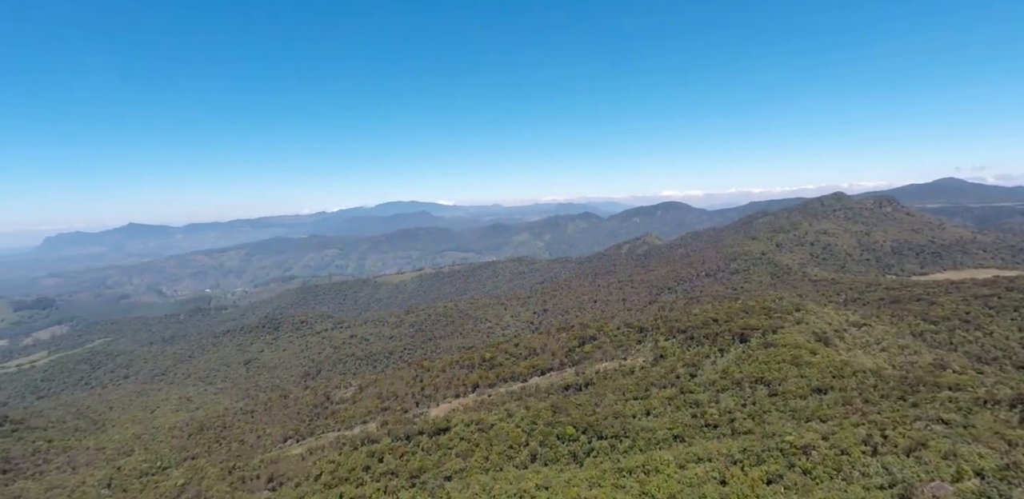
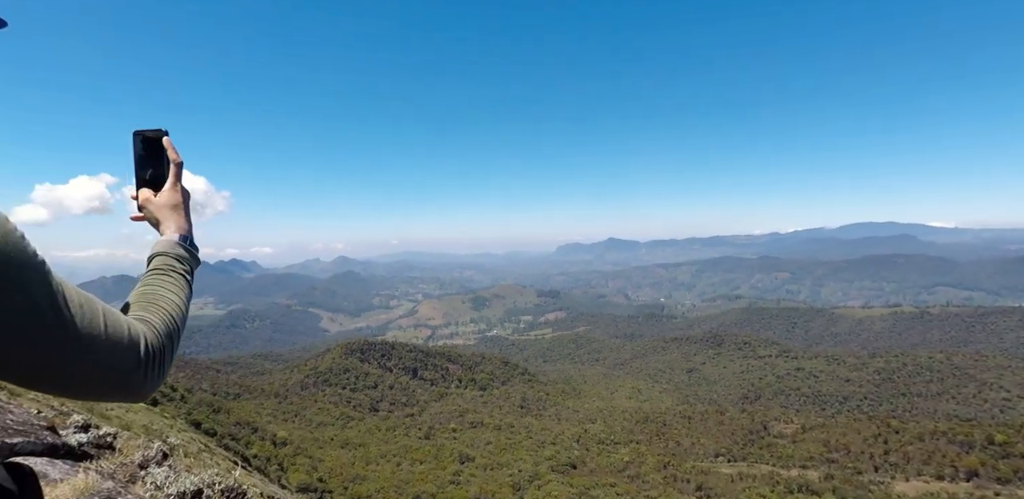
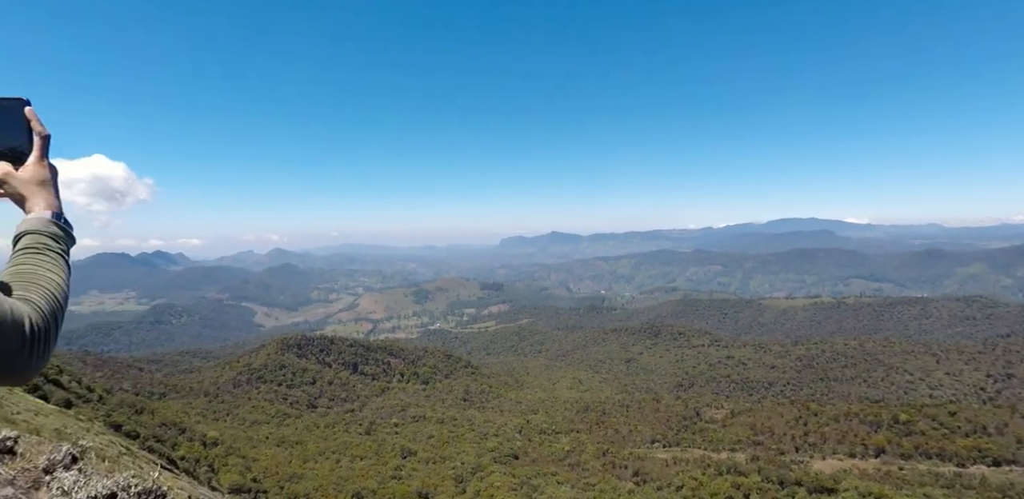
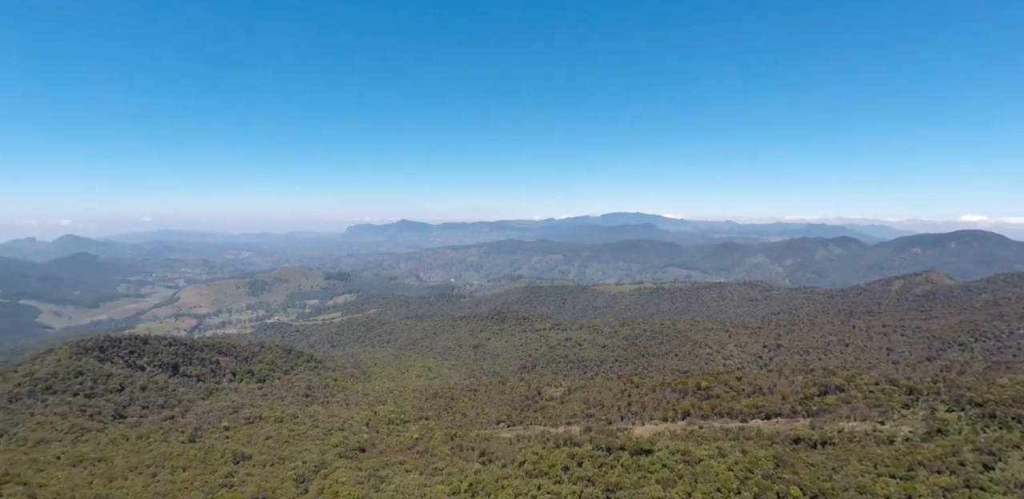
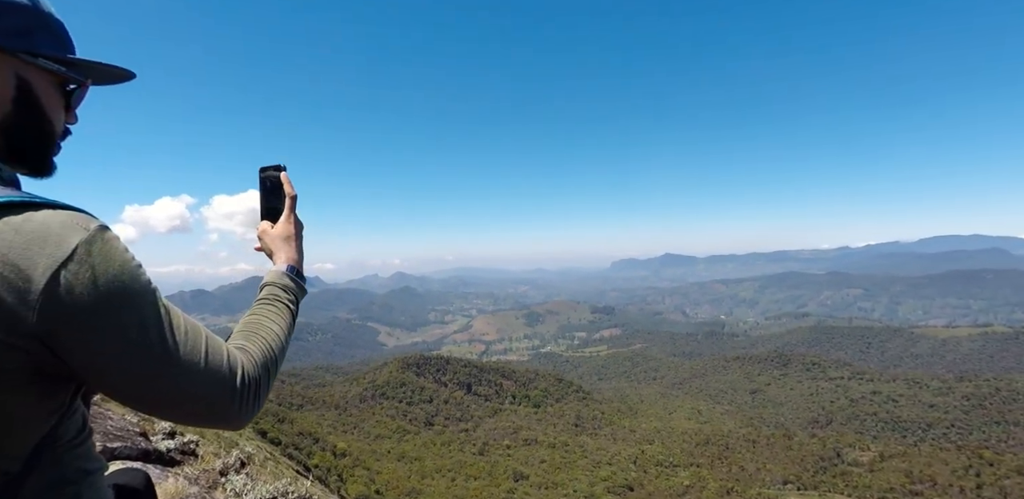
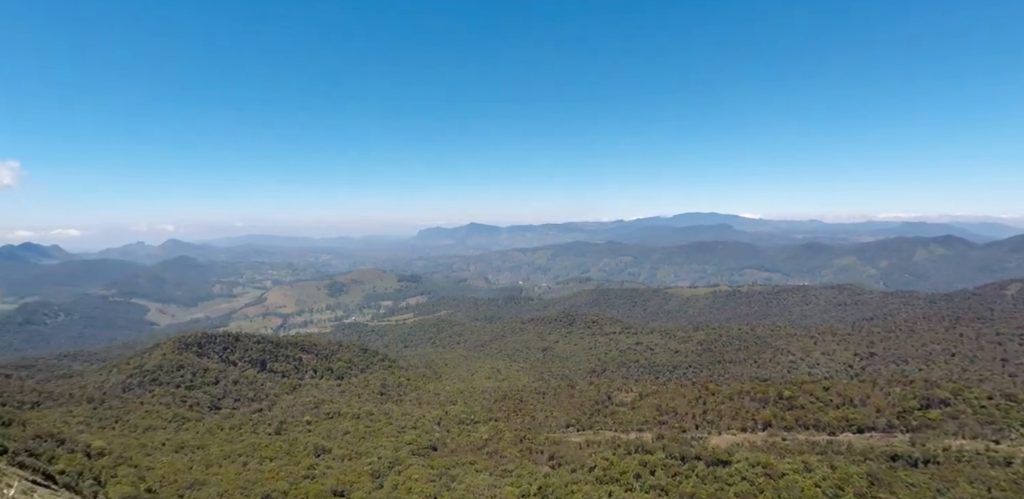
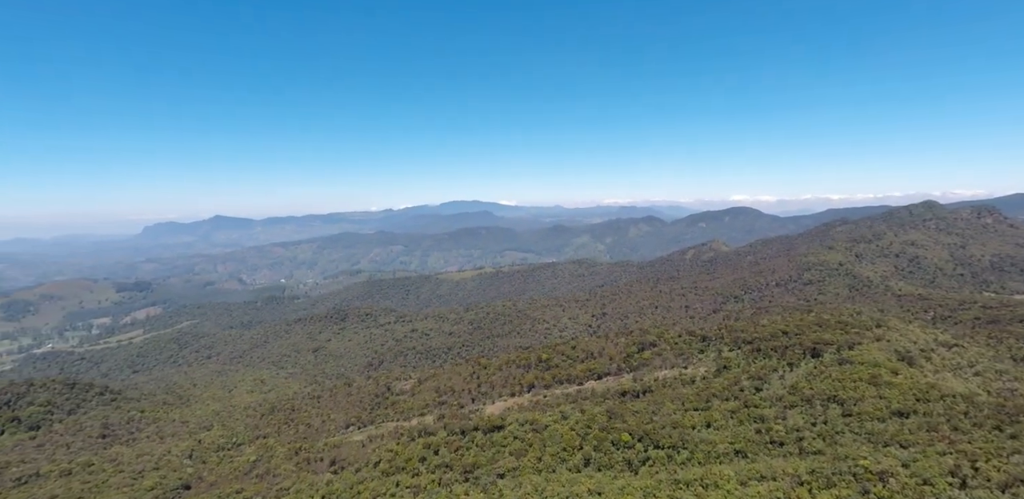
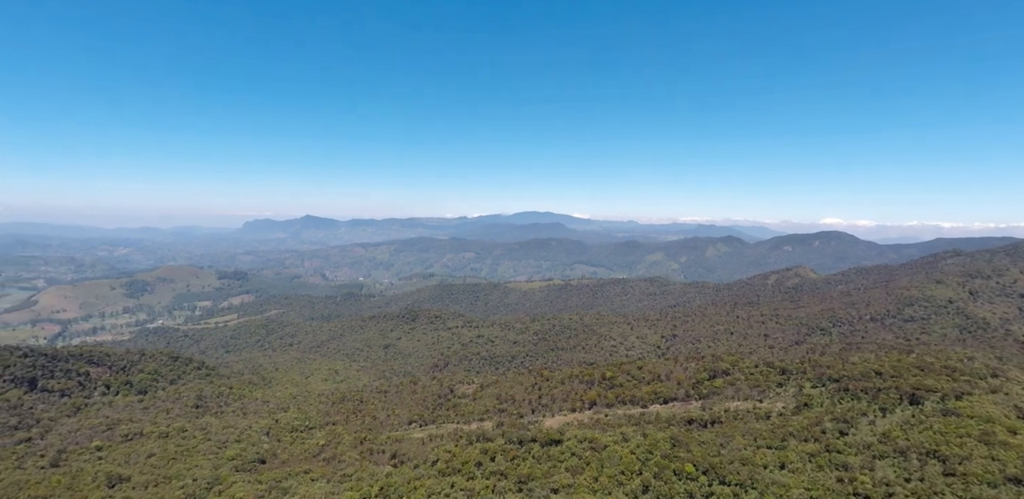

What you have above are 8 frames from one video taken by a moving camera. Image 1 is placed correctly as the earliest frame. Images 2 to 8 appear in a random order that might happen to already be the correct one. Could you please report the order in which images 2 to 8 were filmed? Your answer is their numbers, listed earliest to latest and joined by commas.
7, 8, 4, 6, 3, 2, 5
